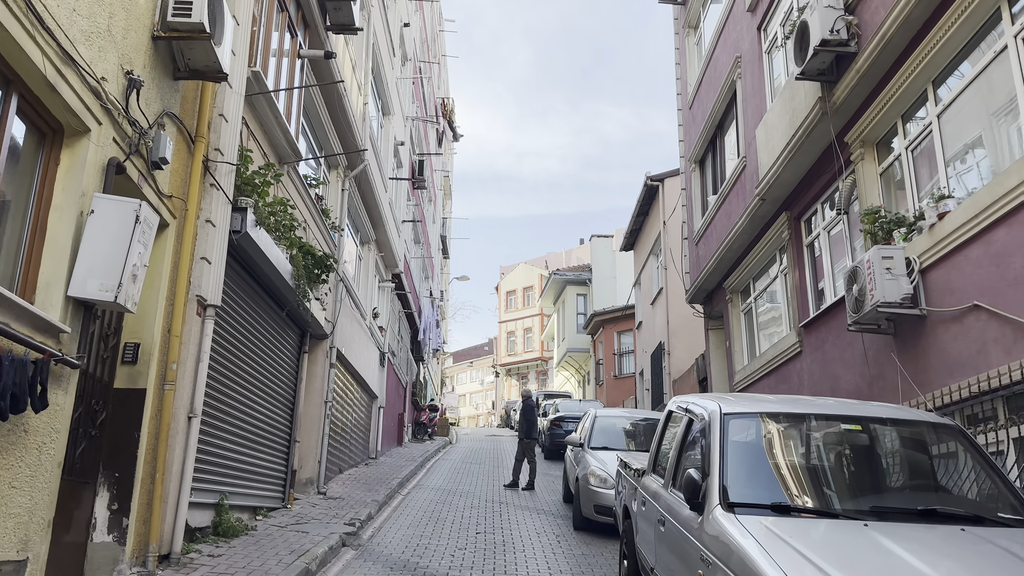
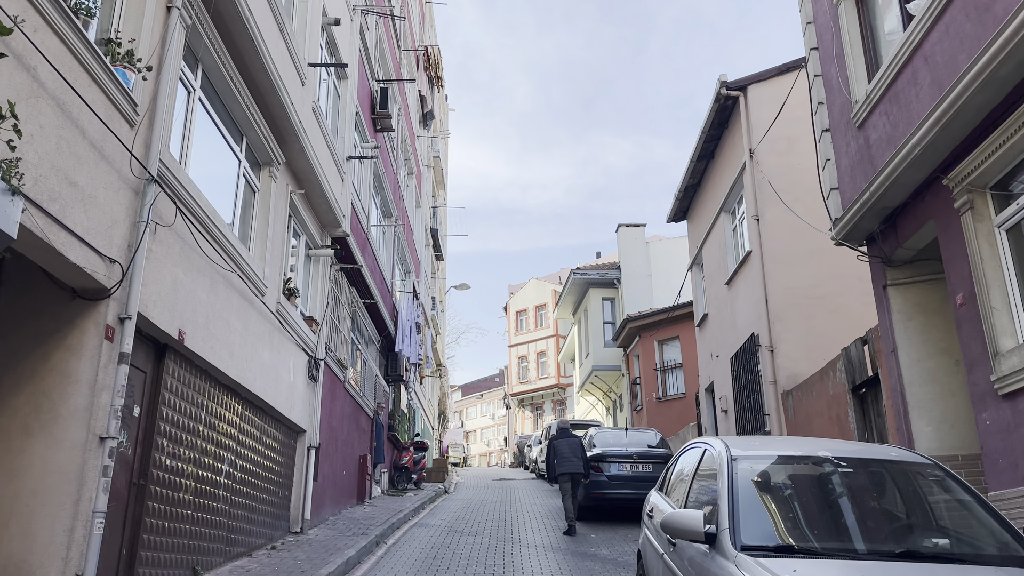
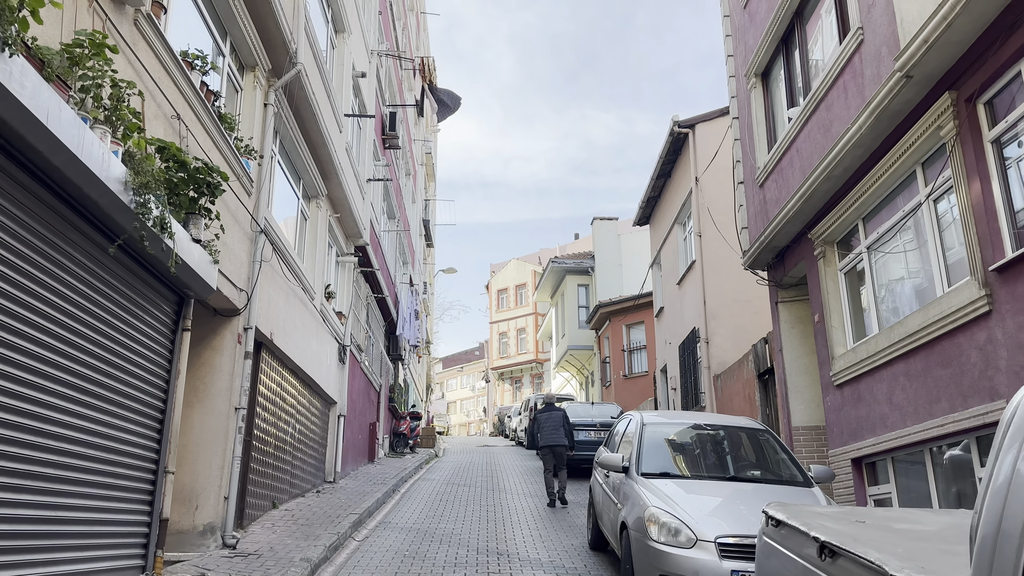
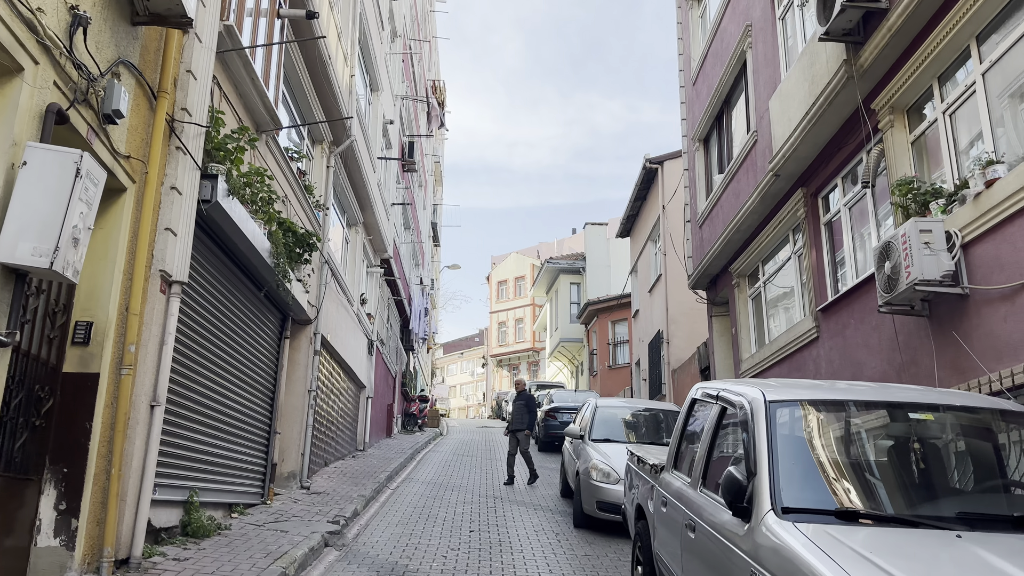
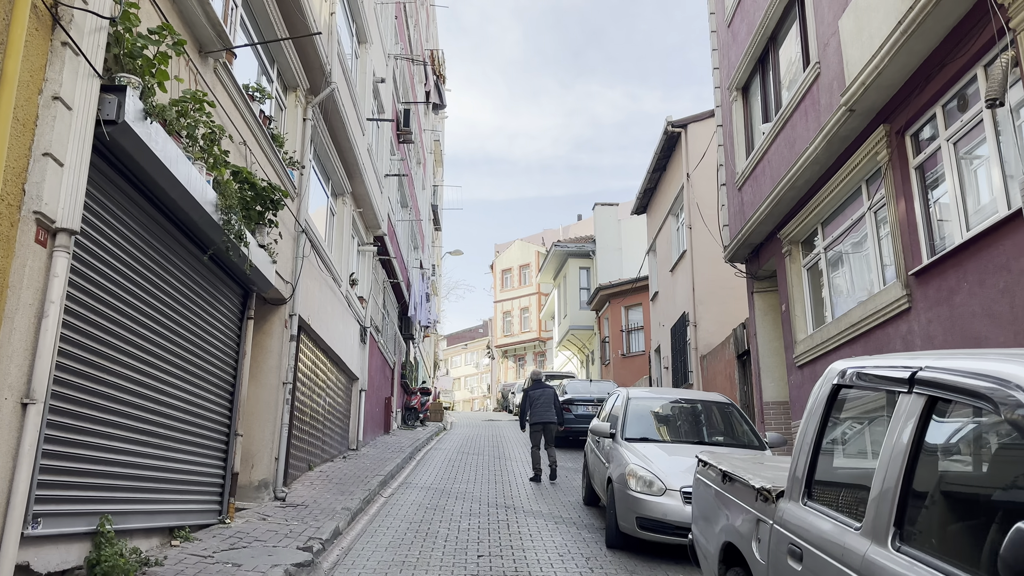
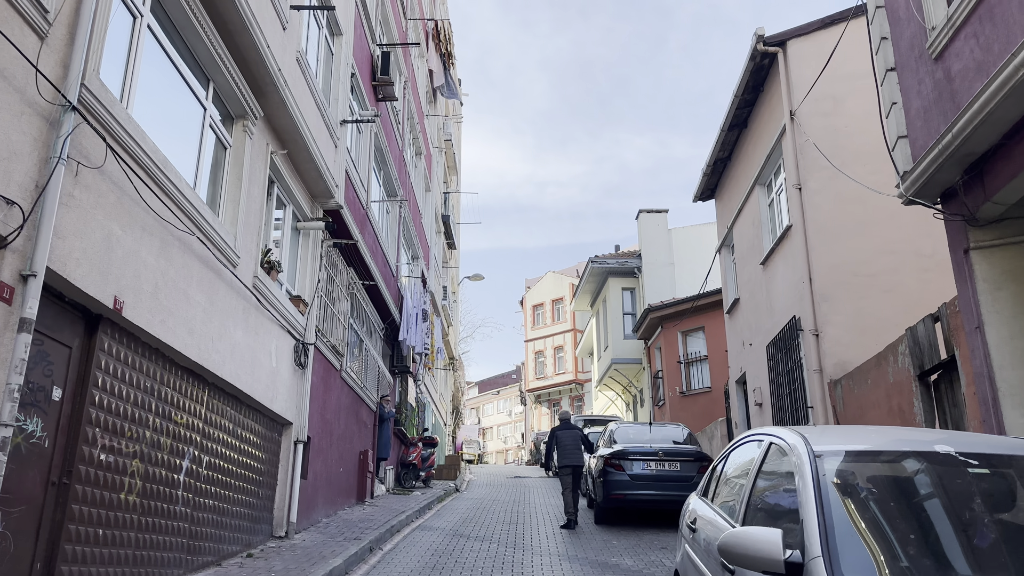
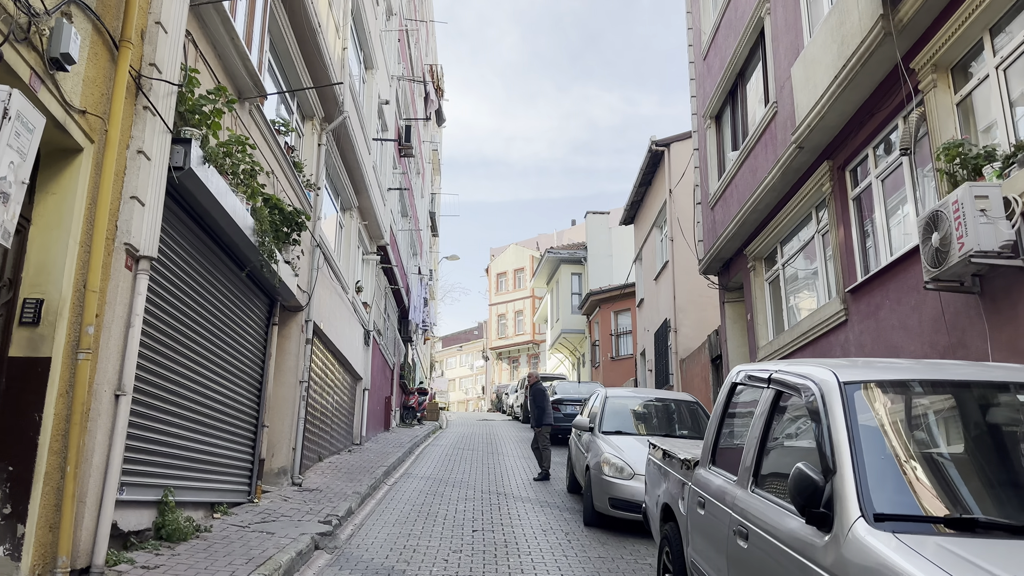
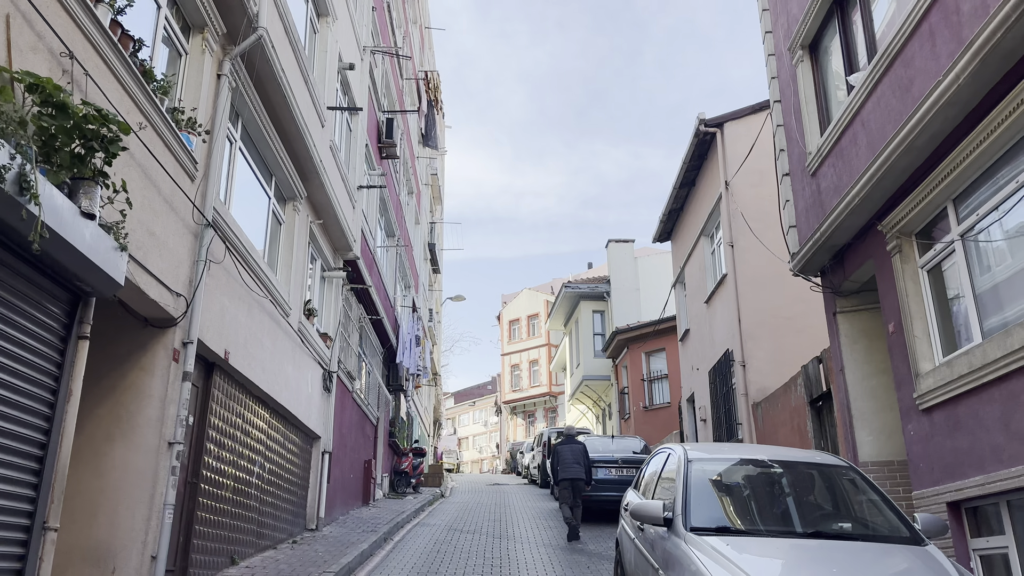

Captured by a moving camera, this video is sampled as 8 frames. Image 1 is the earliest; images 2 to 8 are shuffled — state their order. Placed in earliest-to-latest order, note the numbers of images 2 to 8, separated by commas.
4, 7, 5, 3, 8, 2, 6
